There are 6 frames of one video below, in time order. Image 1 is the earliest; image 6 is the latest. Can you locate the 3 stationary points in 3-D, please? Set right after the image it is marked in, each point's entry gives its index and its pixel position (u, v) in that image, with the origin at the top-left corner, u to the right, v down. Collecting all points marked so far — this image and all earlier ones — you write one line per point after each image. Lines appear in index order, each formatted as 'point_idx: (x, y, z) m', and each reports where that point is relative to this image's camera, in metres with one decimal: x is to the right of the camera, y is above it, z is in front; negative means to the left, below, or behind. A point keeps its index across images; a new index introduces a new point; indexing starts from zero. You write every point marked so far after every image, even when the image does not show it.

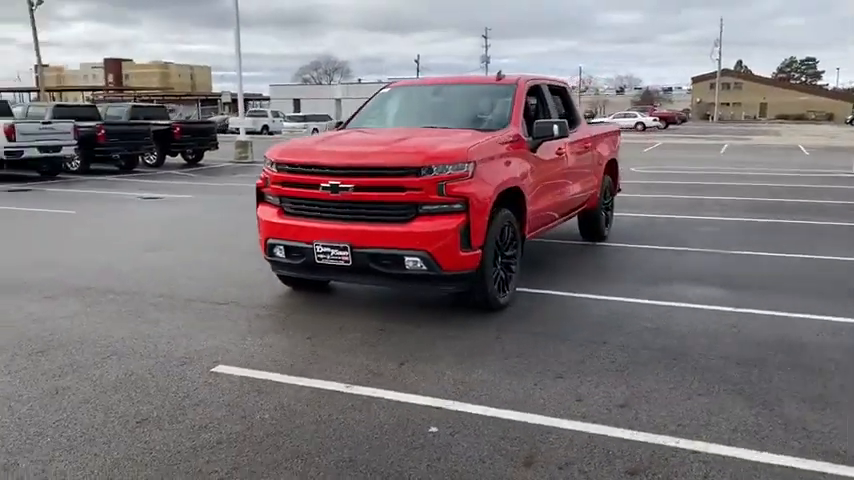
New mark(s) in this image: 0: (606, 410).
0: (+1.0, -0.9, +4.0) m
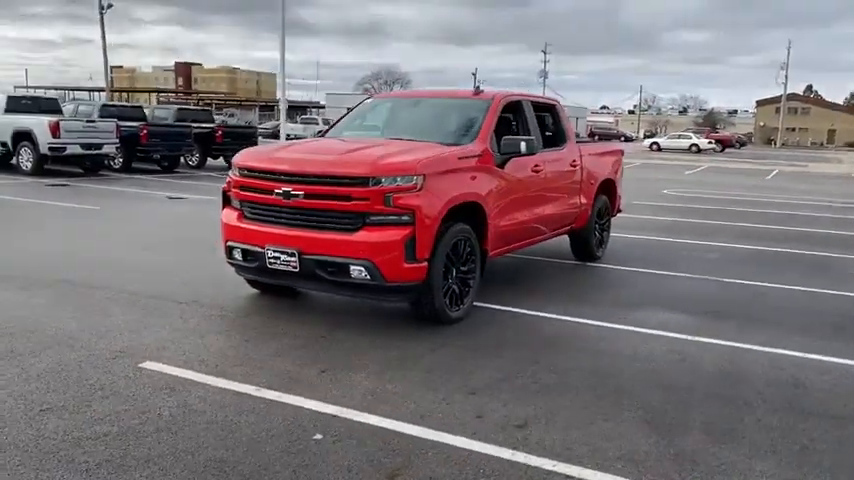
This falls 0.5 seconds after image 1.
0: (+0.4, -1.0, +4.0) m
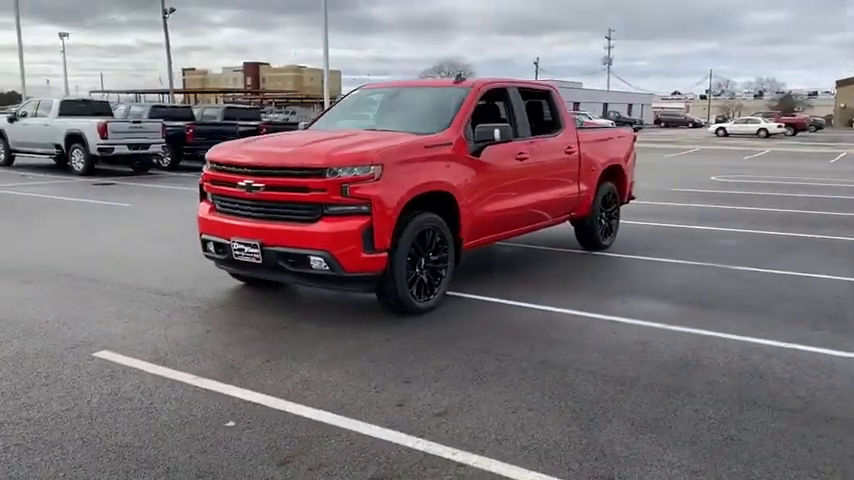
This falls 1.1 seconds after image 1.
0: (-0.1, -0.9, +4.0) m
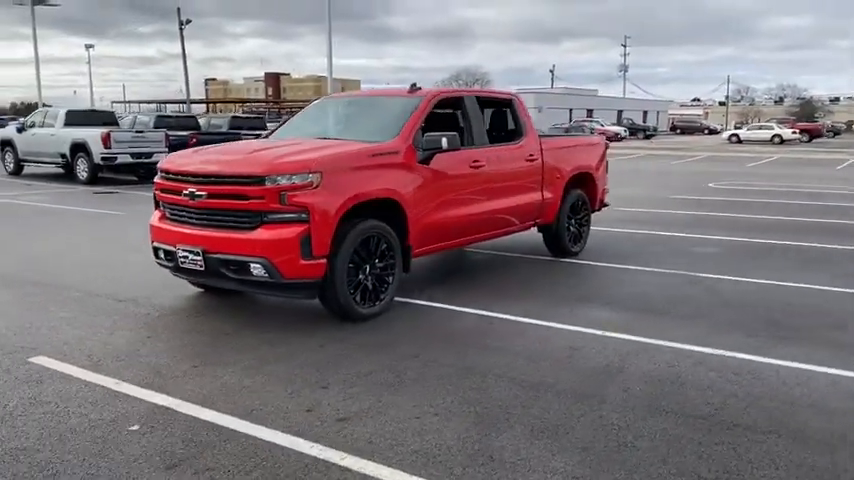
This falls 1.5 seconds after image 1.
0: (-0.6, -1.0, +4.0) m
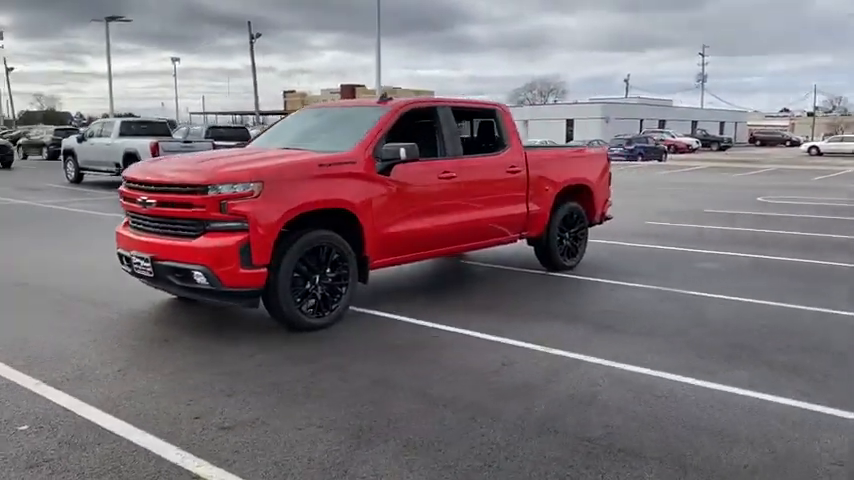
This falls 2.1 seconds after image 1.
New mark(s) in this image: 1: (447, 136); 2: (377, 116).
0: (-1.2, -1.0, +4.1) m
1: (+0.2, +1.0, +7.6) m
2: (-0.5, +1.2, +7.1) m
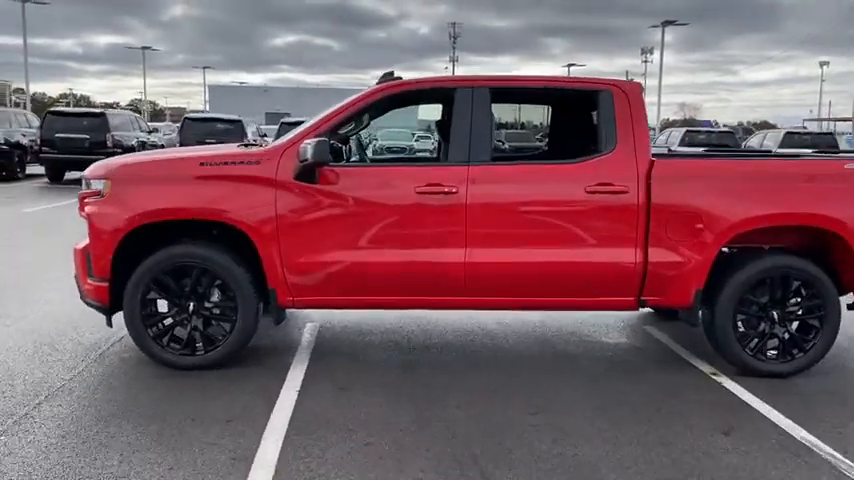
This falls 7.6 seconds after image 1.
0: (-3.4, -1.0, +3.7) m
1: (+0.3, +0.7, +5.0) m
2: (-0.5, +0.9, +5.2) m
